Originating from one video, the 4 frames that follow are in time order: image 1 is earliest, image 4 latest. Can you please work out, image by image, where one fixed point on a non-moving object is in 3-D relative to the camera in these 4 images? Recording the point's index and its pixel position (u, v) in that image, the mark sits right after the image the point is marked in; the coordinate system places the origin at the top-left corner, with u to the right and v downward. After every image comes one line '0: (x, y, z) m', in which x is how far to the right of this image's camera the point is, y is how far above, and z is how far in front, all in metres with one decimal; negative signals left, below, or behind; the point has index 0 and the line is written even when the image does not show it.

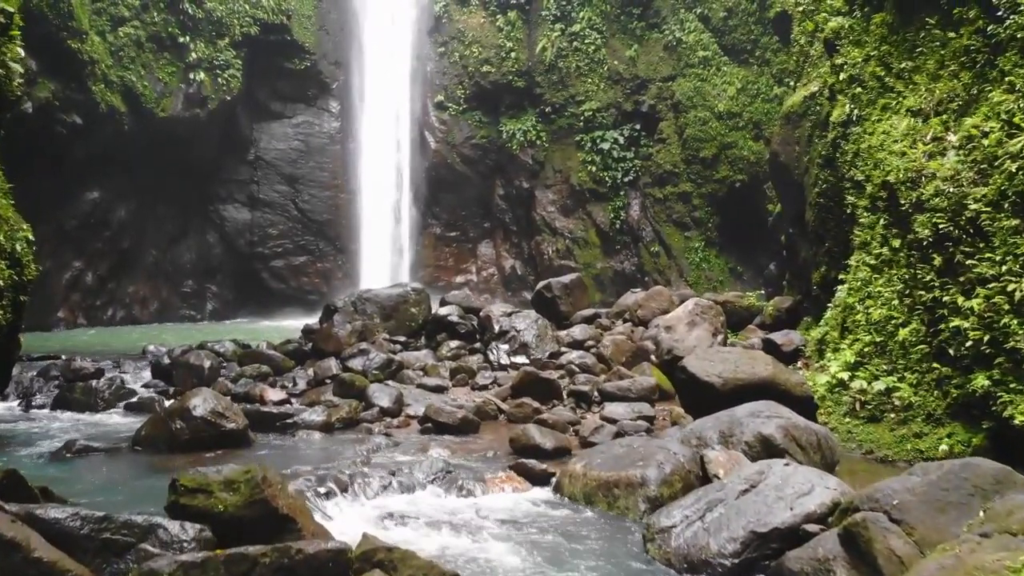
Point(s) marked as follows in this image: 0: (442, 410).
0: (-0.6, -1.0, +6.3) m
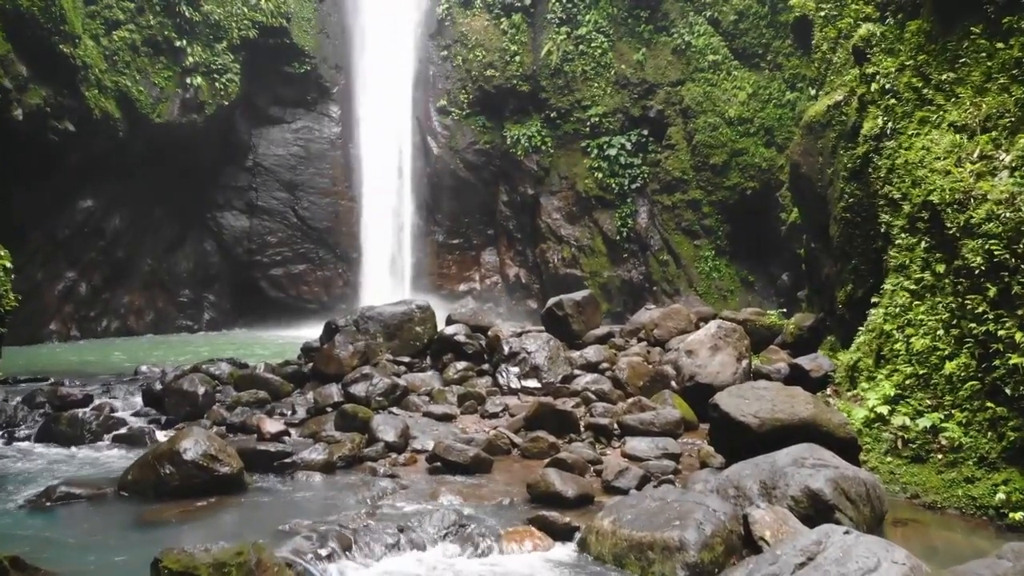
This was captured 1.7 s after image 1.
0: (-0.5, -1.2, +5.9) m
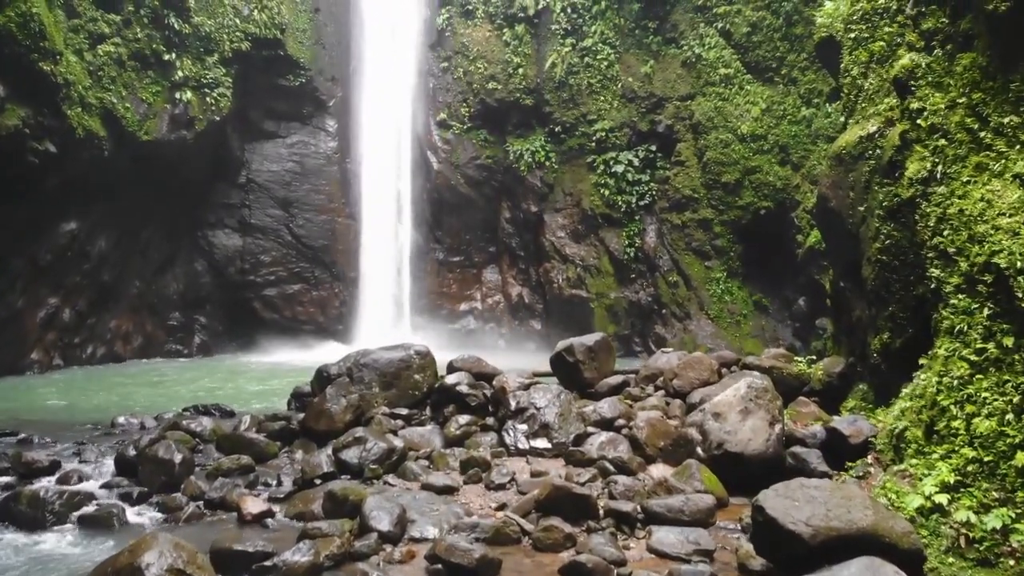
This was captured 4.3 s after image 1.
0: (-0.4, -1.8, +5.2) m
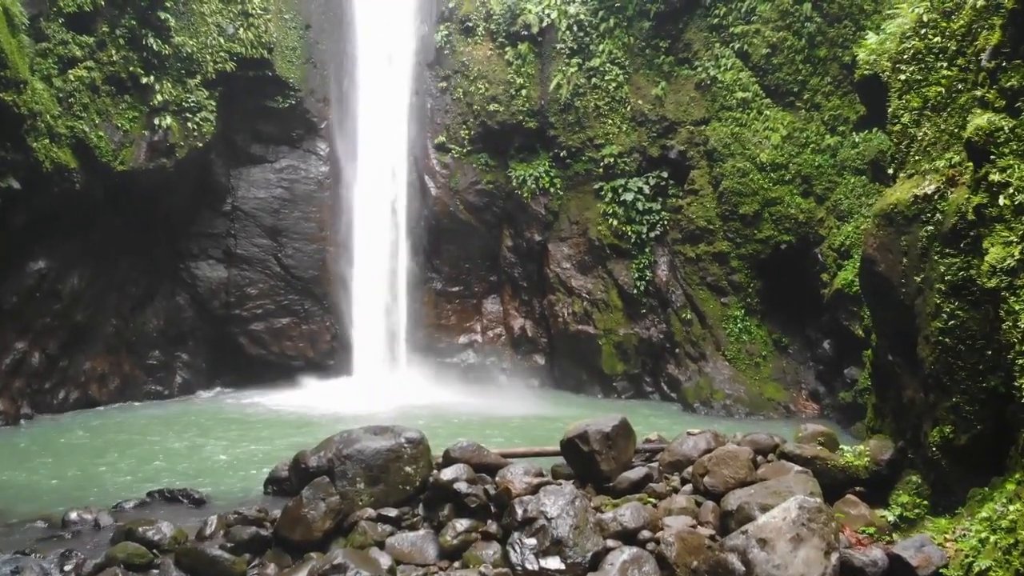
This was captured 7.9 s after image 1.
0: (-0.3, -2.6, +4.1) m
